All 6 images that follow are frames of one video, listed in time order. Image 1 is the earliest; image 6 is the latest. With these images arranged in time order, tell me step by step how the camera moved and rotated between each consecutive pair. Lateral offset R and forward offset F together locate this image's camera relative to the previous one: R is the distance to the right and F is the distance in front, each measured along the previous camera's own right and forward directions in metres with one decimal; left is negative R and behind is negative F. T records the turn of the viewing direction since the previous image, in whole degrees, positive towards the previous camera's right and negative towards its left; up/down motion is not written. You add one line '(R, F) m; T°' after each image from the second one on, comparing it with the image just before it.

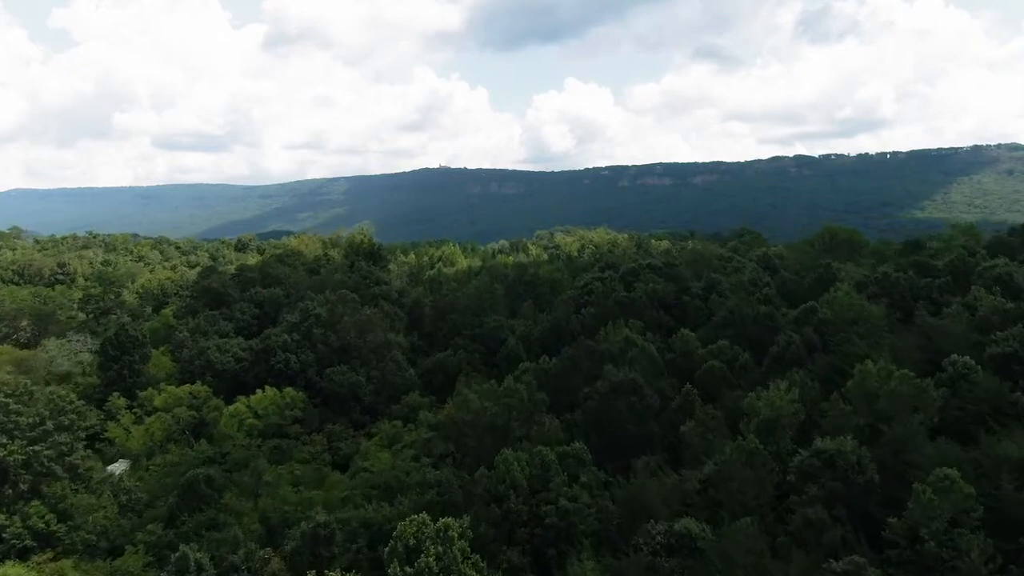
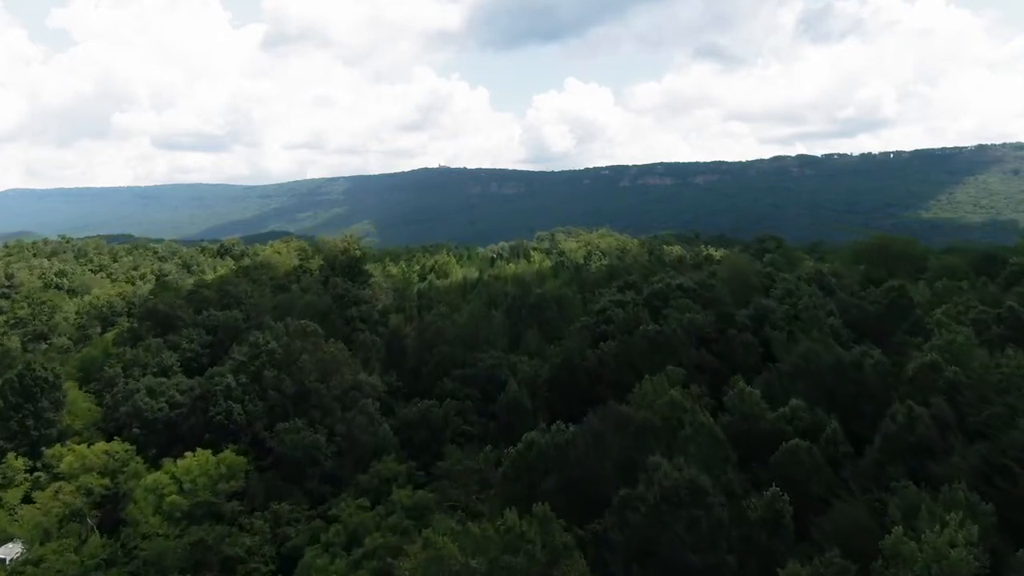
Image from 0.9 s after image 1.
(0.0, +6.3) m; 0°
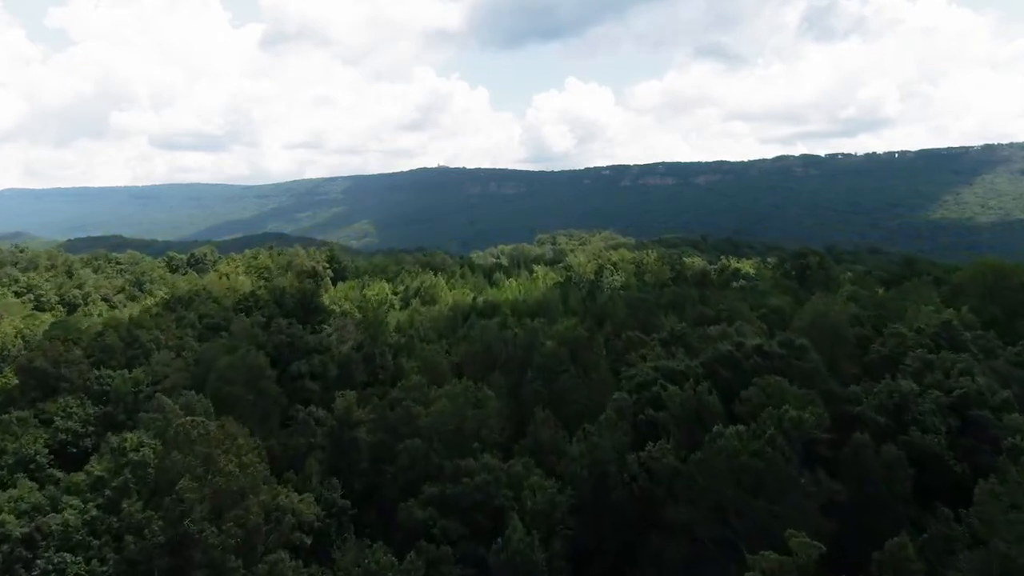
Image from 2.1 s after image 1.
(0.0, +9.0) m; 0°
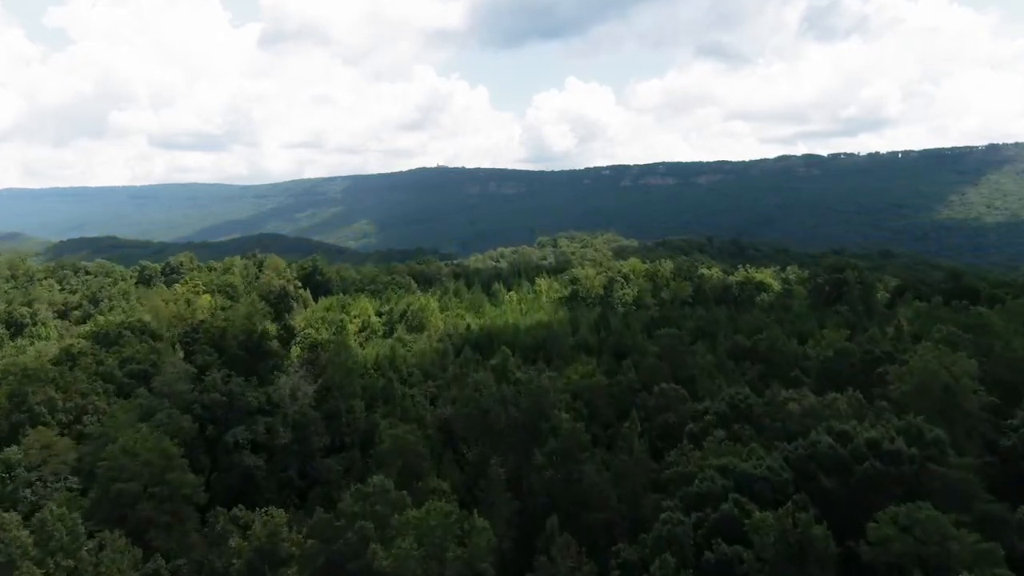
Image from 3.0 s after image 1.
(0.0, +6.3) m; 0°
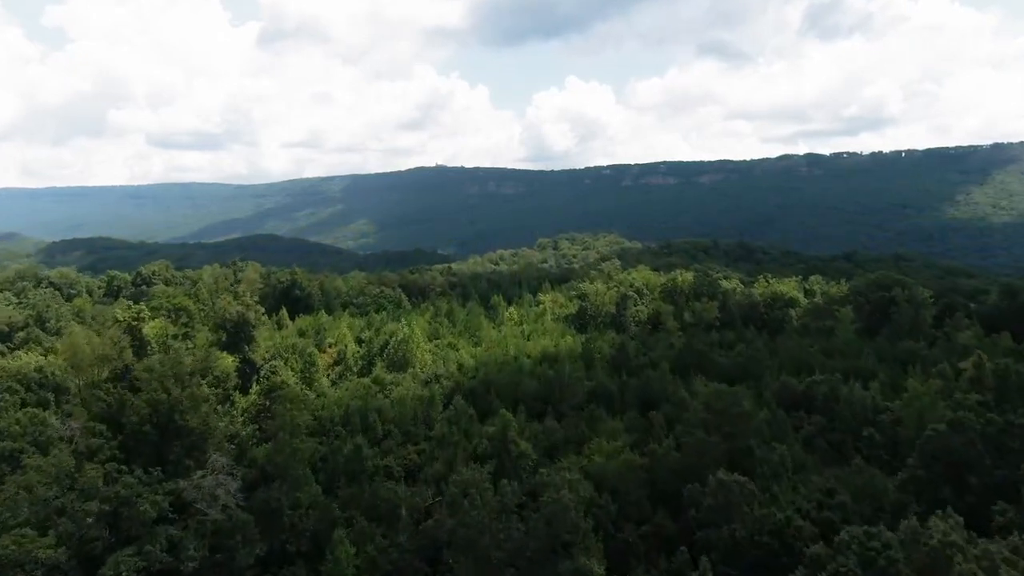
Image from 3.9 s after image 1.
(0.0, +6.3) m; 0°
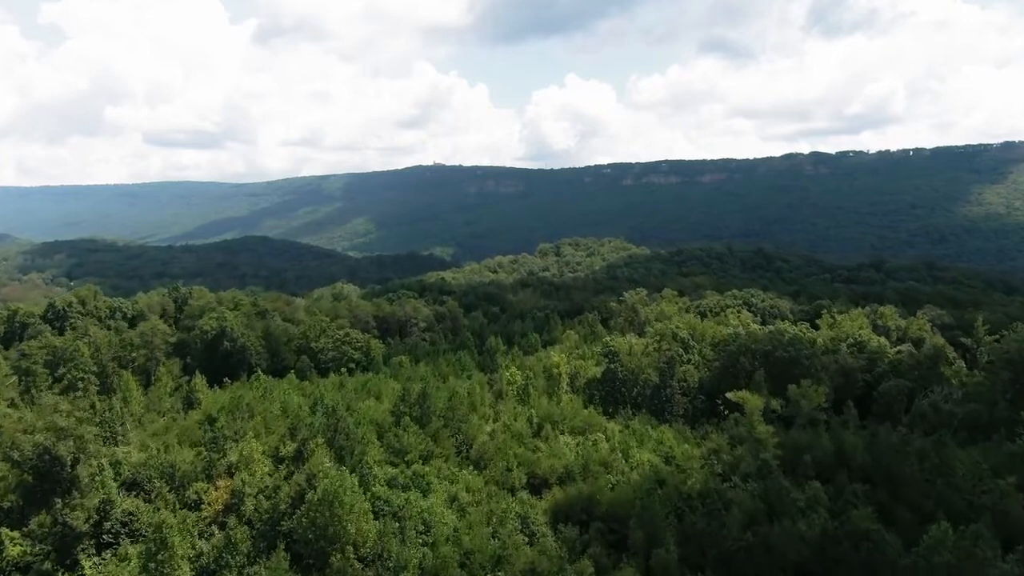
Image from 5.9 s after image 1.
(-0.1, +14.5) m; 0°
